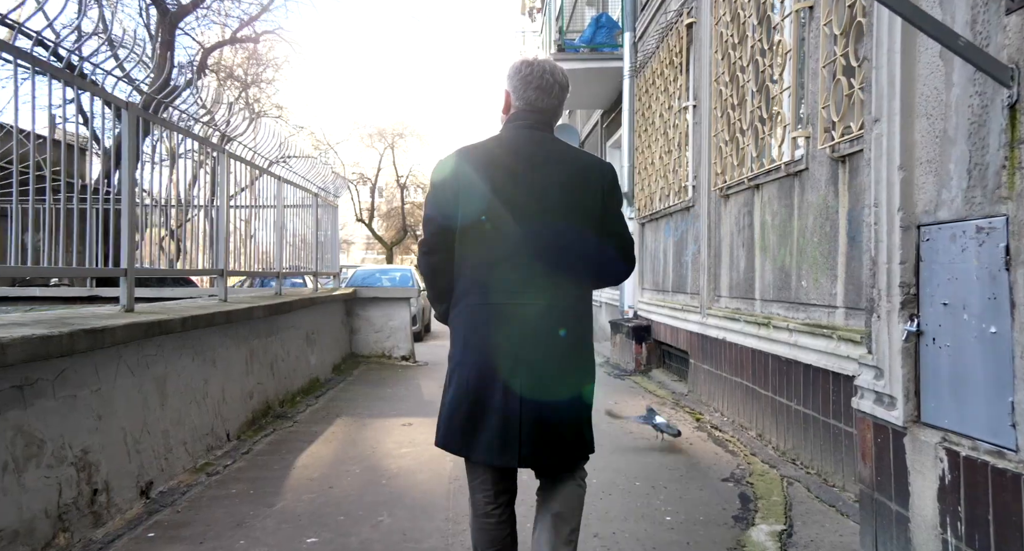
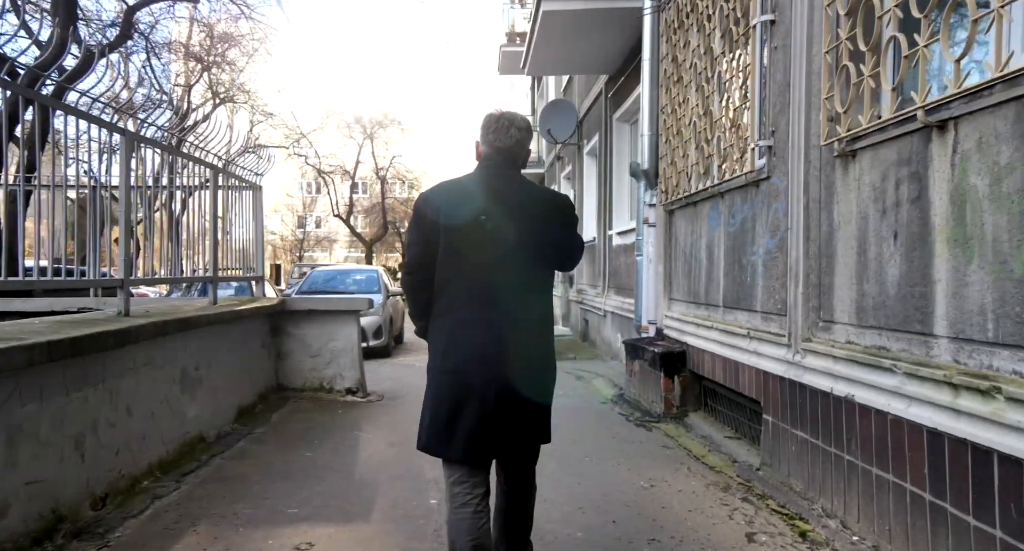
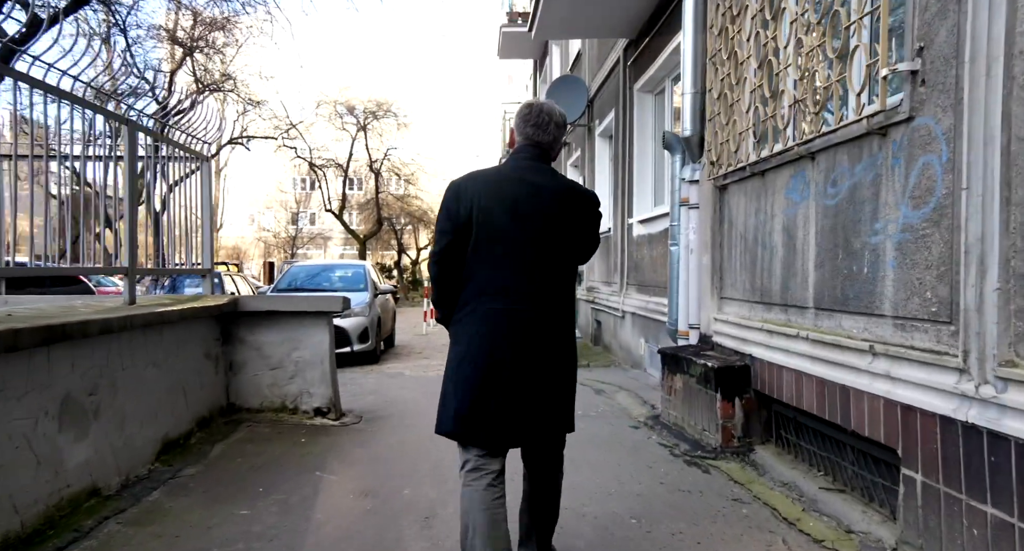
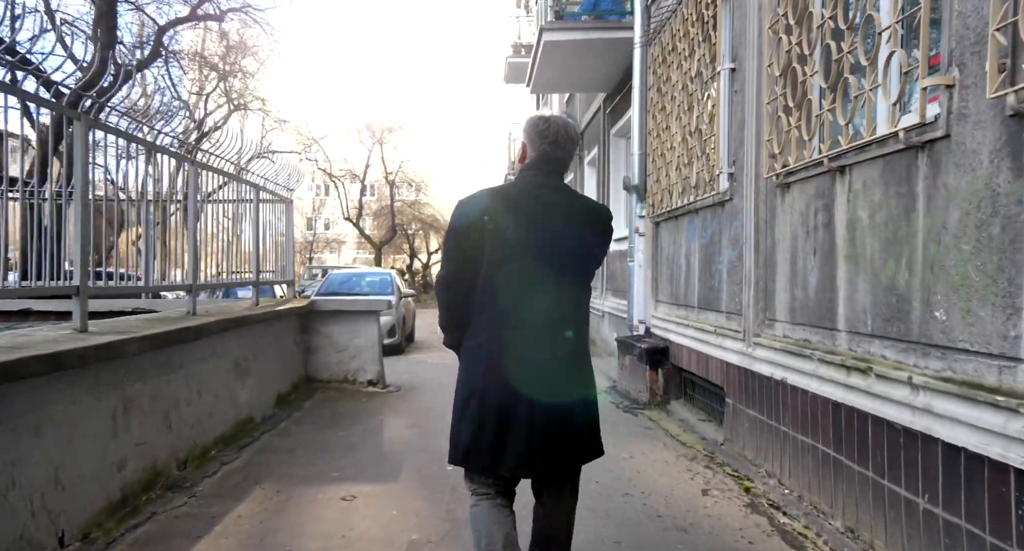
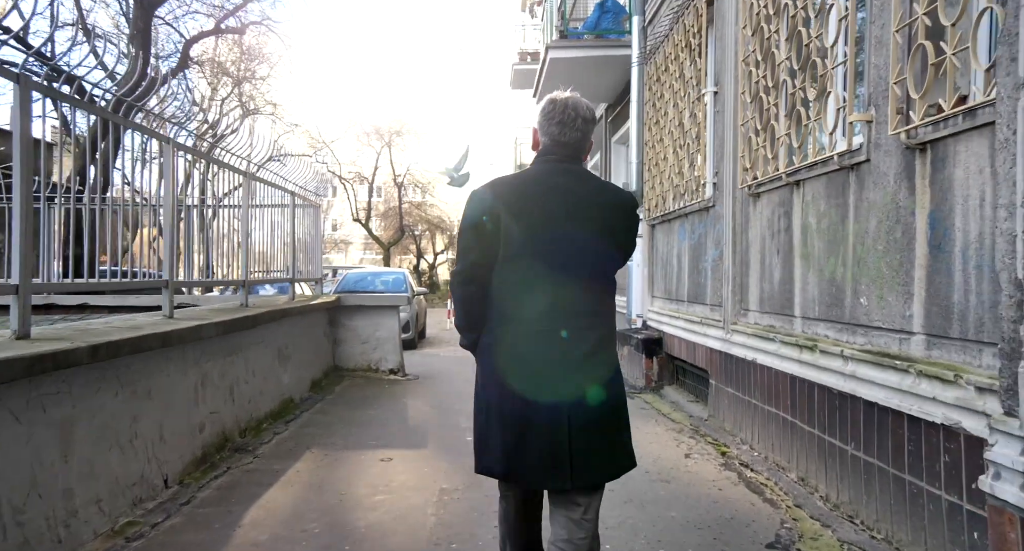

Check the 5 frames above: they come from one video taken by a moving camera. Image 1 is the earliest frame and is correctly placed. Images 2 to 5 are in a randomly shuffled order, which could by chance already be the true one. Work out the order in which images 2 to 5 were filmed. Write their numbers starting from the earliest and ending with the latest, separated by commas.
5, 4, 2, 3
